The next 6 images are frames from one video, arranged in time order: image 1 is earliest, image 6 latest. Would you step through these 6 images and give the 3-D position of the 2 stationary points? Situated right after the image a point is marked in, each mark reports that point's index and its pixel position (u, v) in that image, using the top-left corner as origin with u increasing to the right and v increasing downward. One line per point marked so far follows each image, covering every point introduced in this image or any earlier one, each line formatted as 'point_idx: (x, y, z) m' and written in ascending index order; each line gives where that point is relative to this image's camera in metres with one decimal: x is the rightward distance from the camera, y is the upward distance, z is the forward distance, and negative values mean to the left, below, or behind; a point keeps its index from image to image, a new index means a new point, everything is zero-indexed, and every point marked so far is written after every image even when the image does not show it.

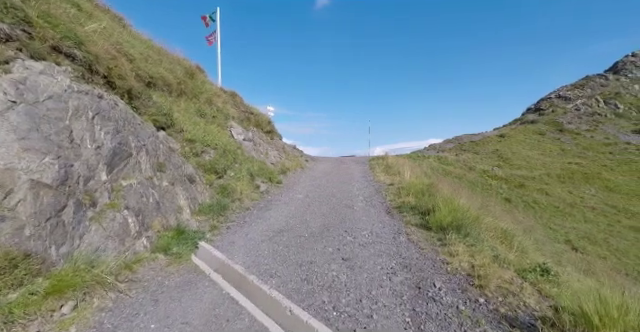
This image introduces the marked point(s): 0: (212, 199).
0: (-3.1, -1.0, +9.4) m
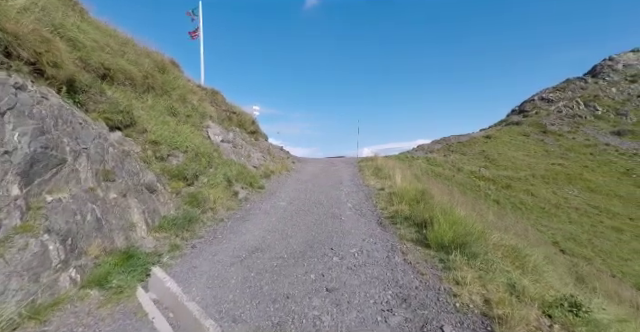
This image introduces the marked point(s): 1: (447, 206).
0: (-3.5, -1.1, +8.1) m
1: (+3.9, -1.3, +9.9) m
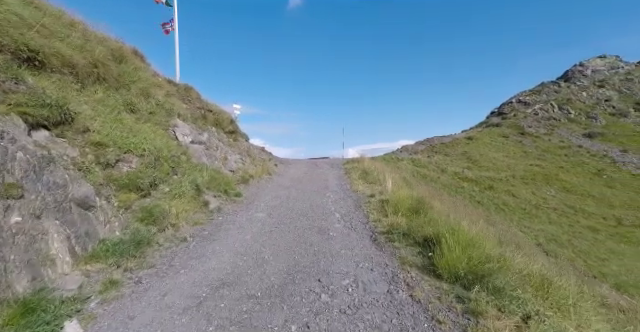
0: (-3.8, -1.3, +6.4) m
1: (+3.5, -1.5, +8.6) m
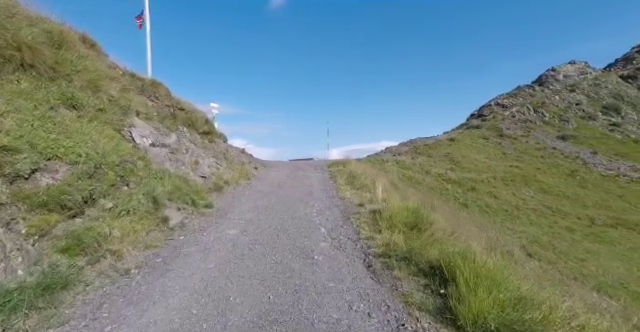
0: (-4.1, -1.5, +4.7) m
1: (+3.1, -1.7, +7.2) m
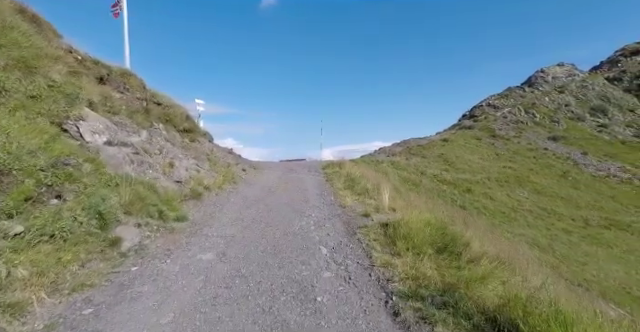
0: (-4.0, -1.6, +2.5) m
1: (+3.2, -1.8, +5.2) m
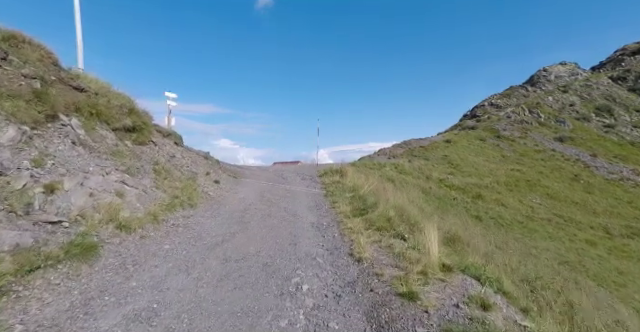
0: (-3.9, -2.1, -3.1) m
1: (+3.2, -2.3, -0.2) m
